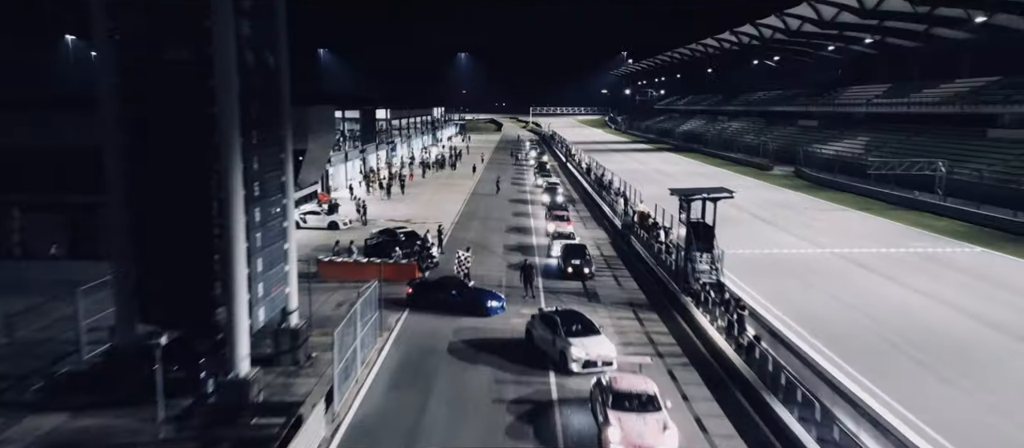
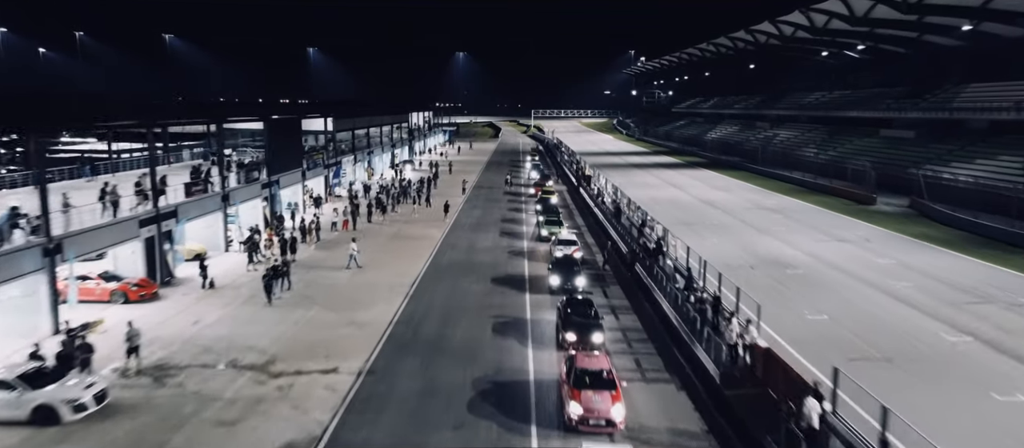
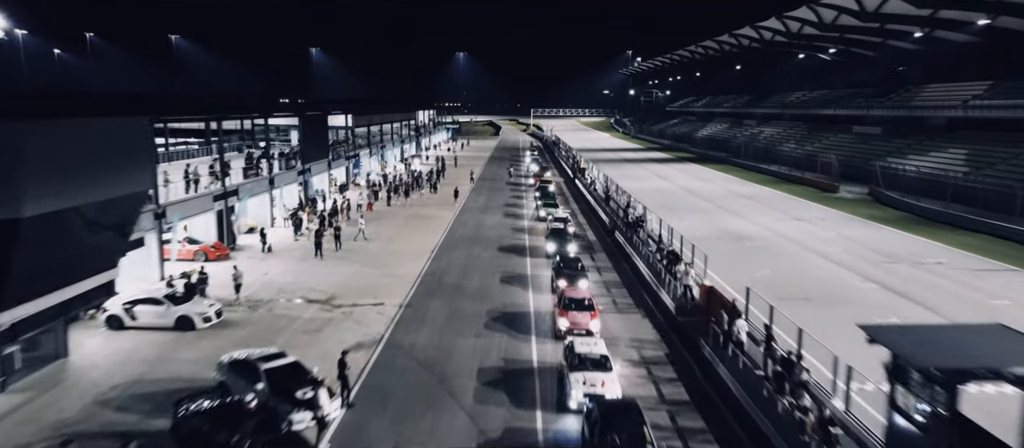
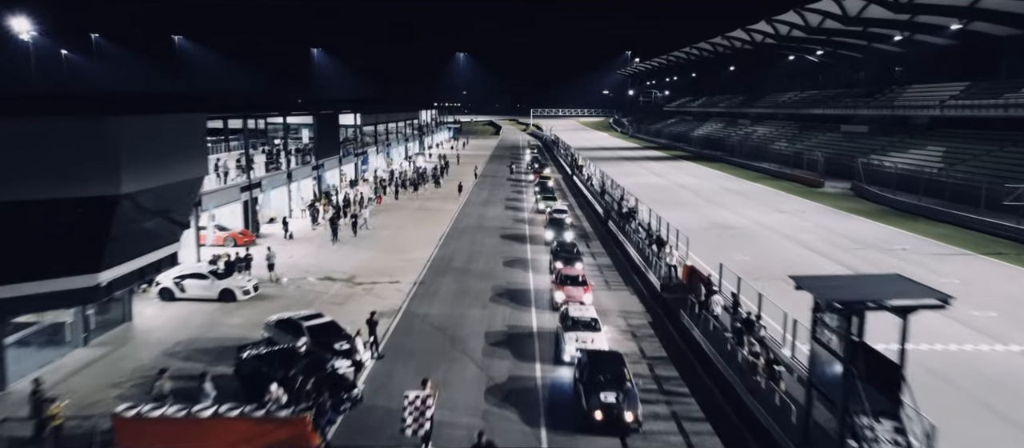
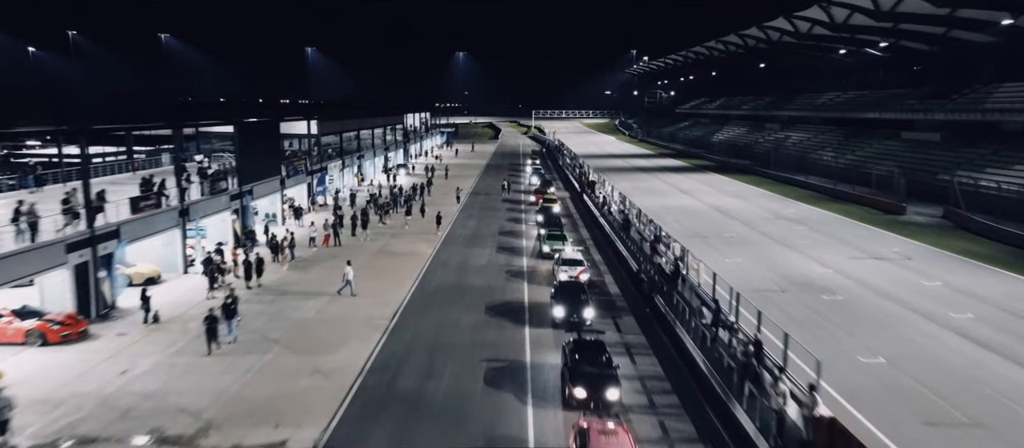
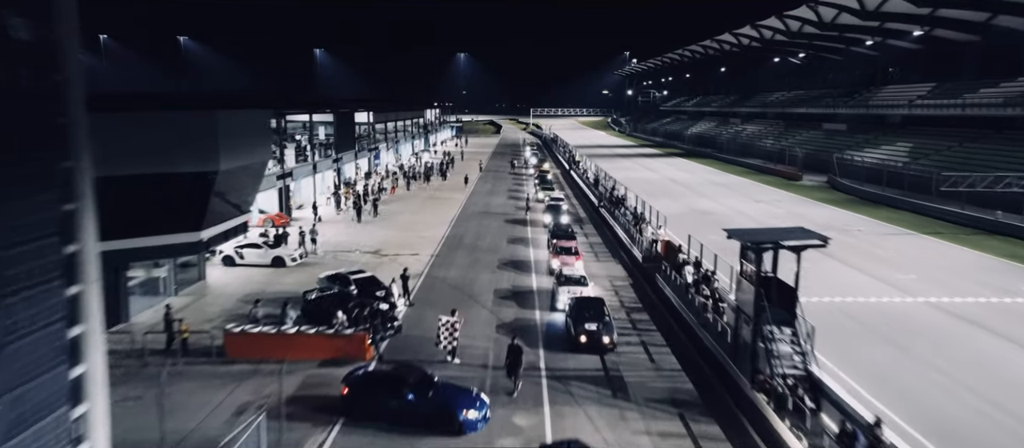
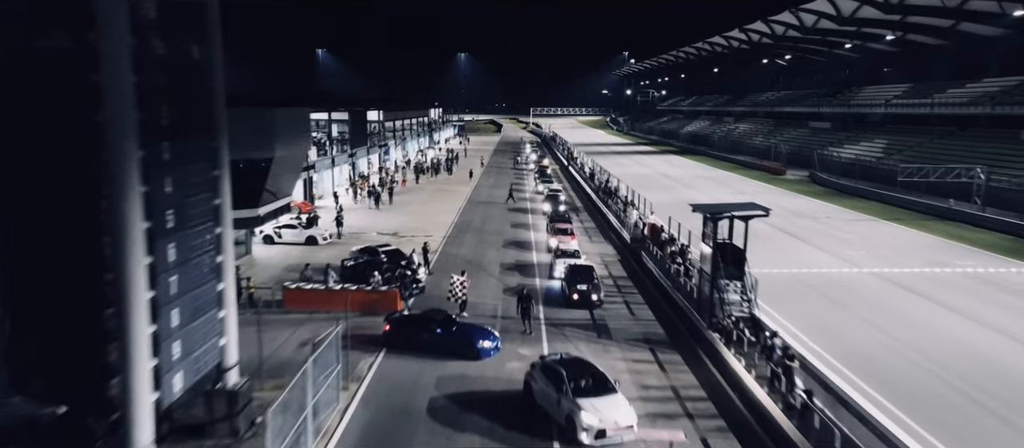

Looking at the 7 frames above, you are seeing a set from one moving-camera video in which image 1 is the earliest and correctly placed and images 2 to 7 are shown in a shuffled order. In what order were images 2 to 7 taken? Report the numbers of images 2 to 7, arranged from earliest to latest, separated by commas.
7, 6, 4, 3, 2, 5
